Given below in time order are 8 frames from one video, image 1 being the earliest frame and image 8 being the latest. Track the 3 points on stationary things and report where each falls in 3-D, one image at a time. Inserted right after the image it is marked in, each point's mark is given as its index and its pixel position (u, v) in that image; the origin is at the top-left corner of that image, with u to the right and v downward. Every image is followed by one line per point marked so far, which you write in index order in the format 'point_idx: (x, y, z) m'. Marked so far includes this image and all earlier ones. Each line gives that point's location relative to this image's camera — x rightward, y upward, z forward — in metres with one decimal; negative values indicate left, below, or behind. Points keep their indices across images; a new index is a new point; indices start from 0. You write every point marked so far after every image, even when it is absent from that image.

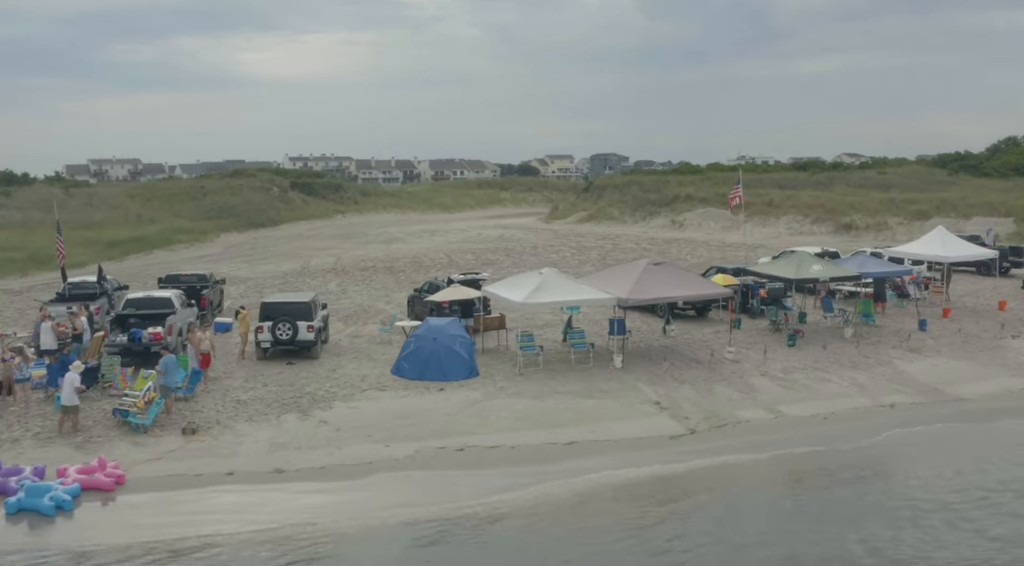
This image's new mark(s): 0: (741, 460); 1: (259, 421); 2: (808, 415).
0: (+3.3, -2.7, +12.2) m
1: (-4.0, -2.2, +13.3) m
2: (+5.0, -2.3, +14.0) m
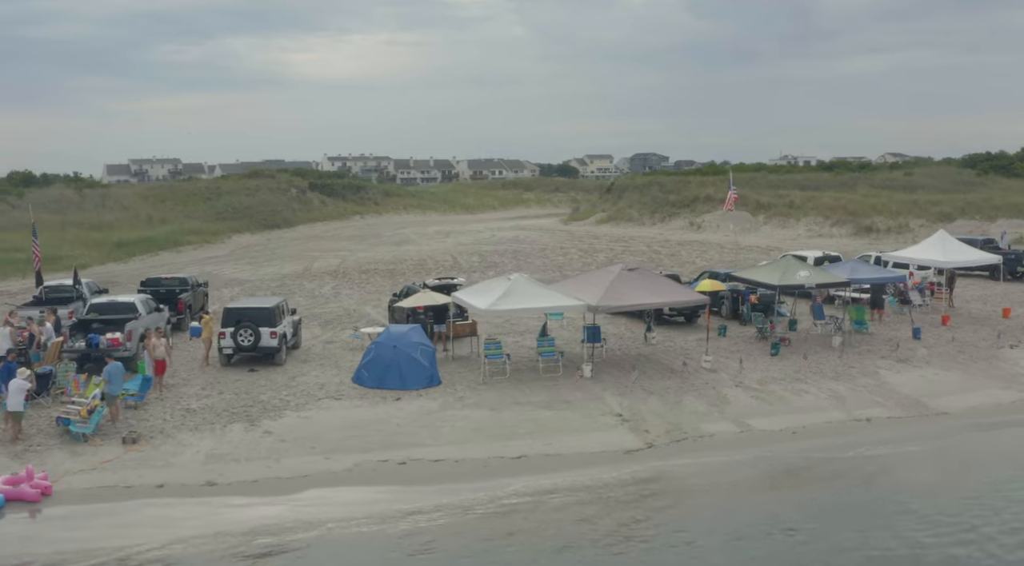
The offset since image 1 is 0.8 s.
0: (+2.5, -2.8, +11.6) m
1: (-4.8, -2.3, +12.9) m
2: (+4.3, -2.4, +13.3) m
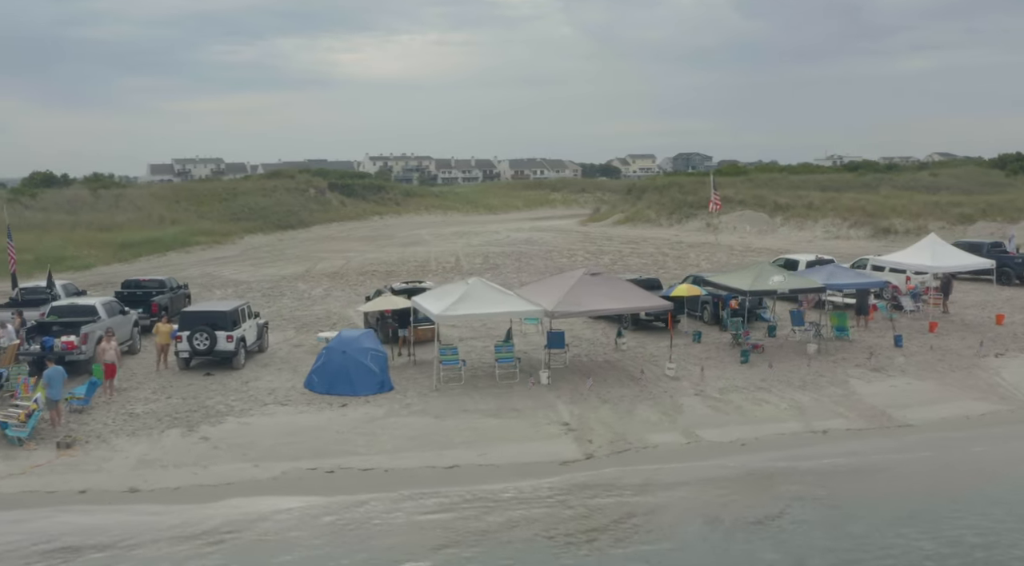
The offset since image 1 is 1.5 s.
0: (+1.5, -2.9, +11.2) m
1: (-5.8, -2.4, +12.7) m
2: (+3.3, -2.5, +12.9) m
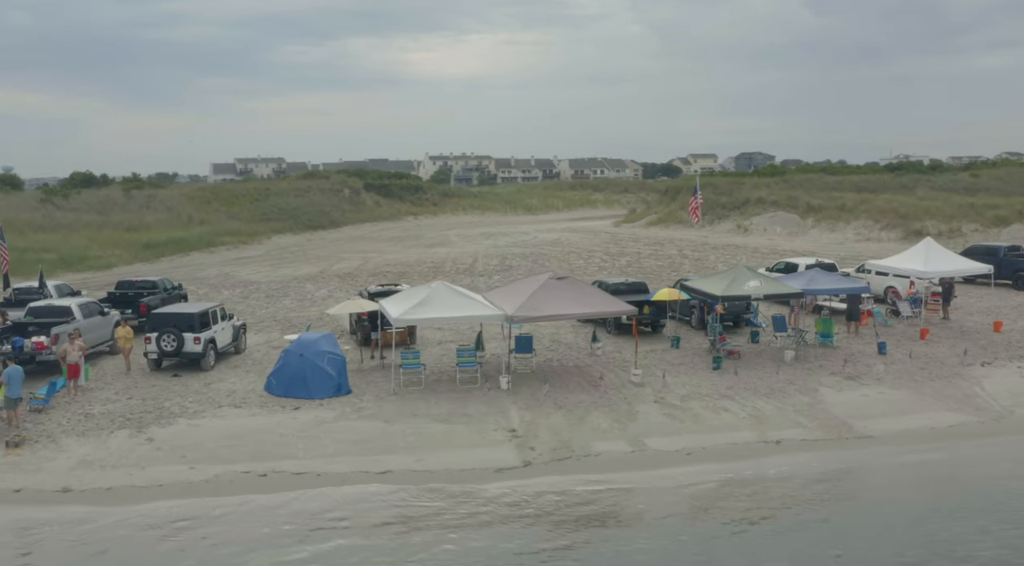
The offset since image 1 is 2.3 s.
0: (+0.5, -2.9, +11.0) m
1: (-6.6, -2.4, +12.9) m
2: (+2.4, -2.6, +12.6) m
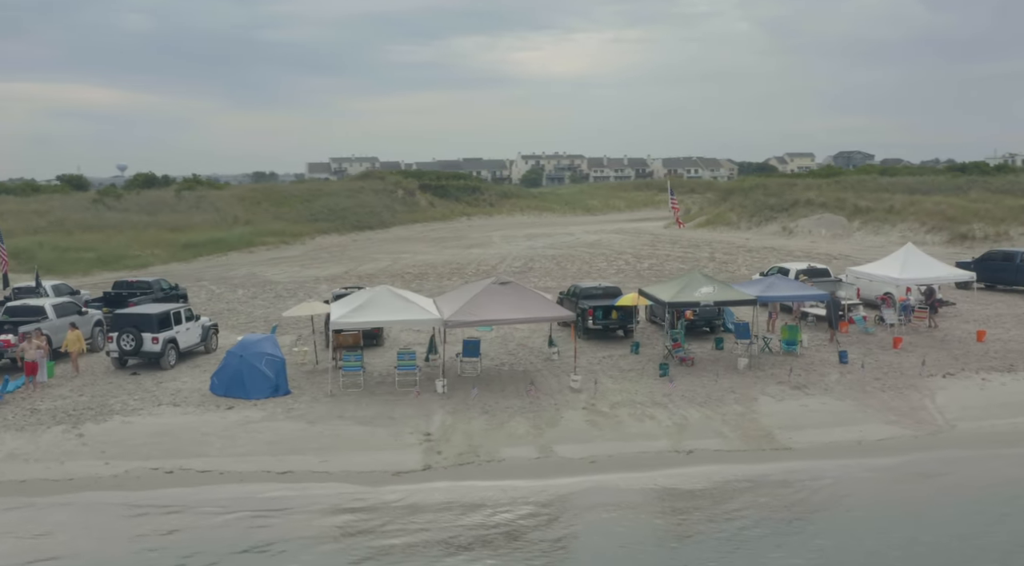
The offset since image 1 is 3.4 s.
0: (-1.1, -3.0, +11.1) m
1: (-8.0, -2.5, +13.5) m
2: (+1.0, -2.7, +12.6) m
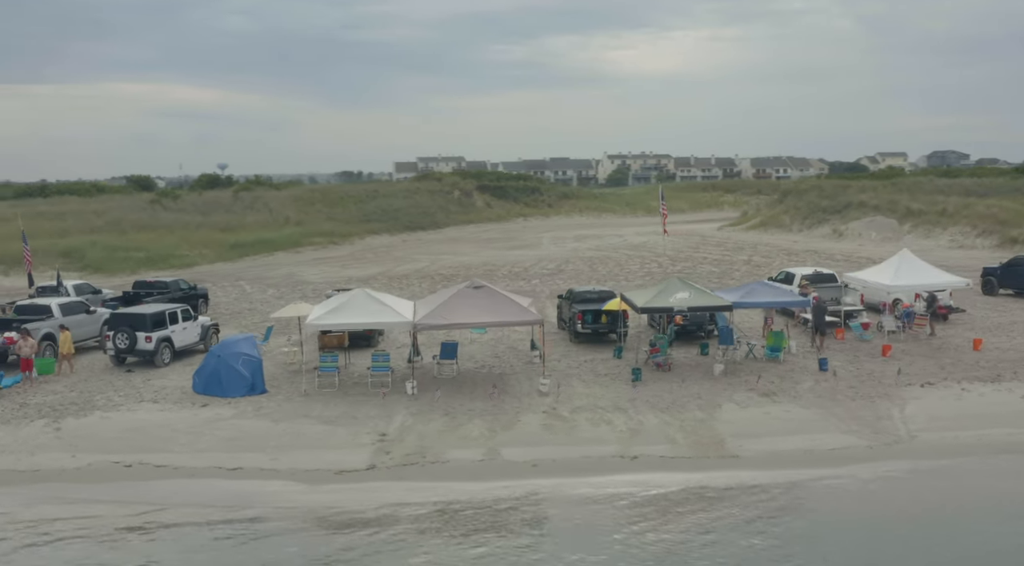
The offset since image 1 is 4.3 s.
0: (-2.0, -3.1, +11.5) m
1: (-8.8, -2.5, +14.4) m
2: (+0.1, -2.8, +12.7) m
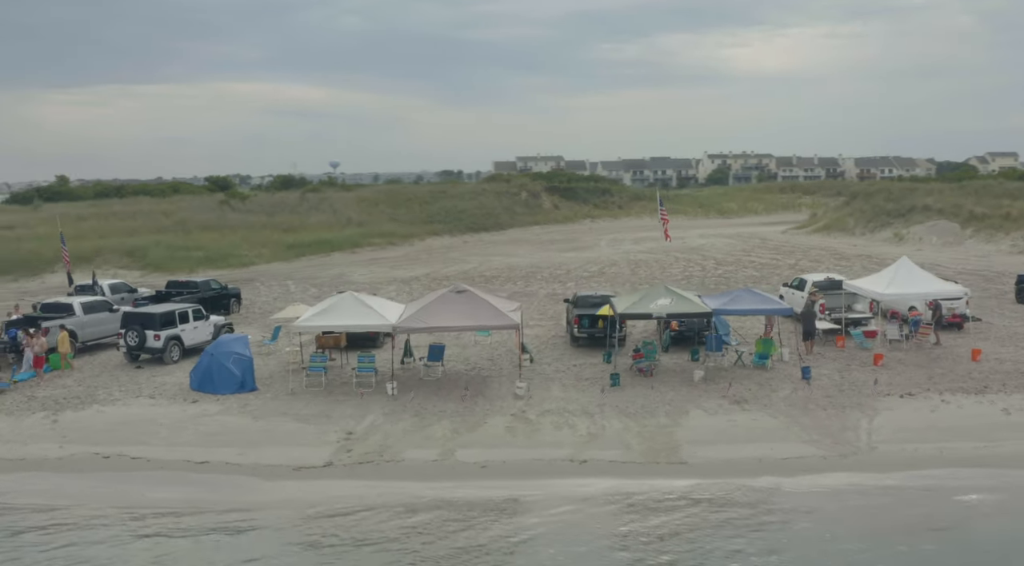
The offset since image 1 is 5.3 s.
0: (-2.9, -3.2, +12.0) m
1: (-9.4, -2.5, +15.5) m
2: (-0.6, -2.9, +13.1) m
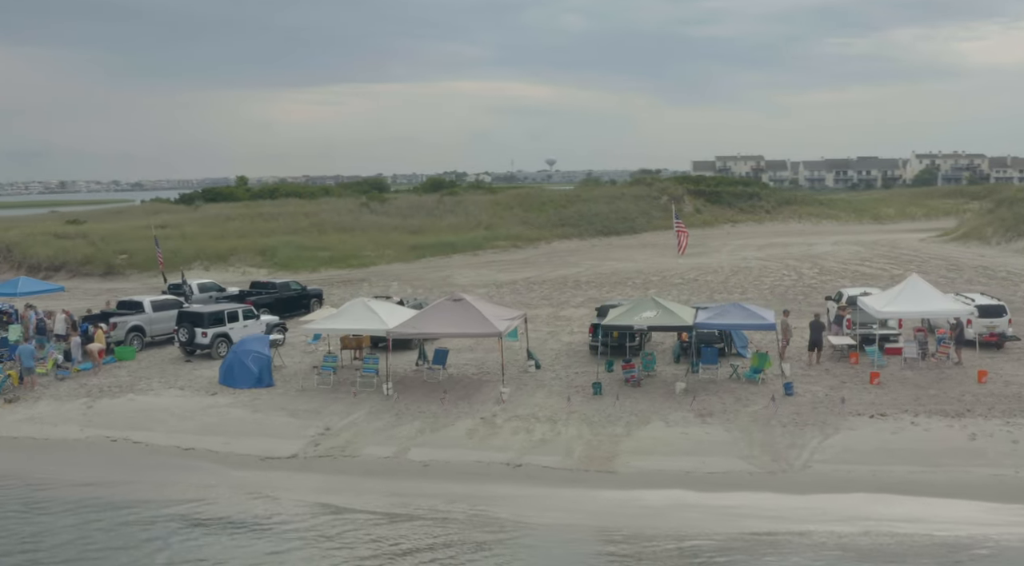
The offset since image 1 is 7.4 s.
0: (-4.0, -3.3, +13.4) m
1: (-9.8, -2.6, +18.0) m
2: (-1.6, -3.1, +14.0) m
